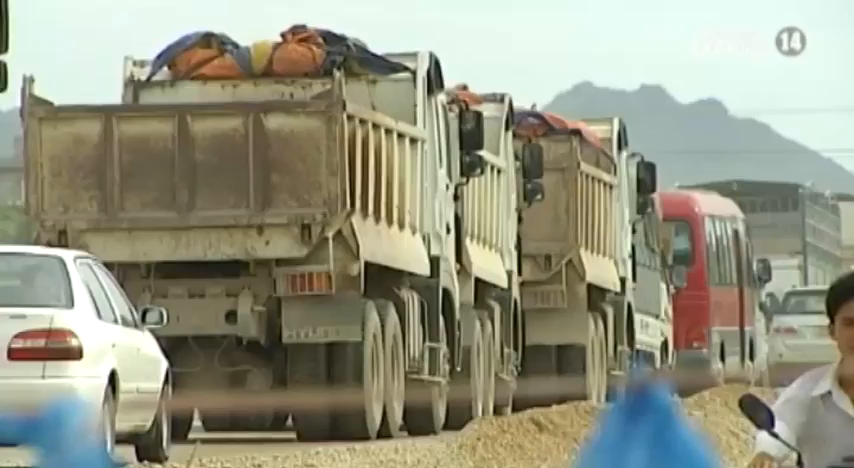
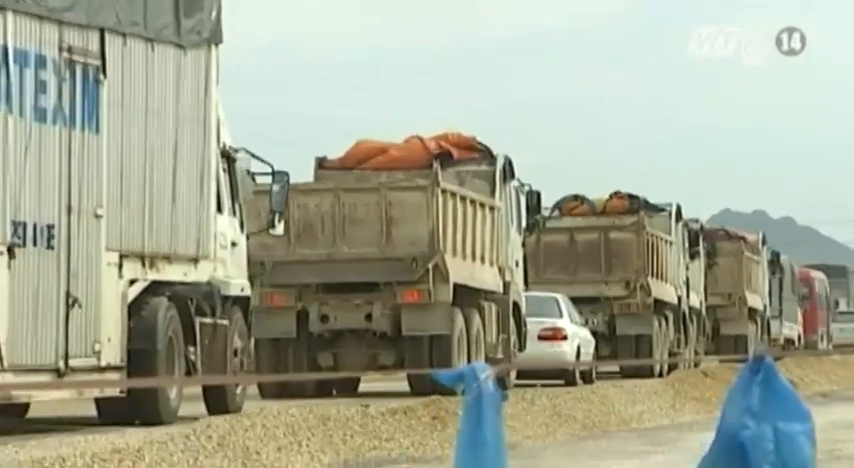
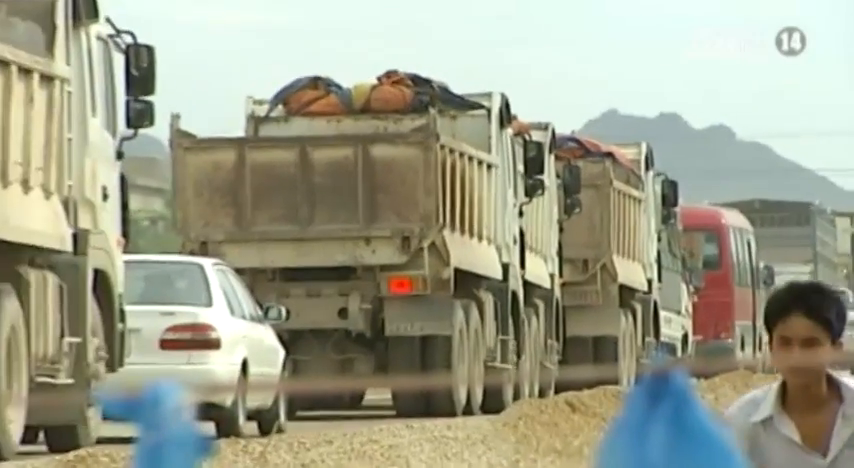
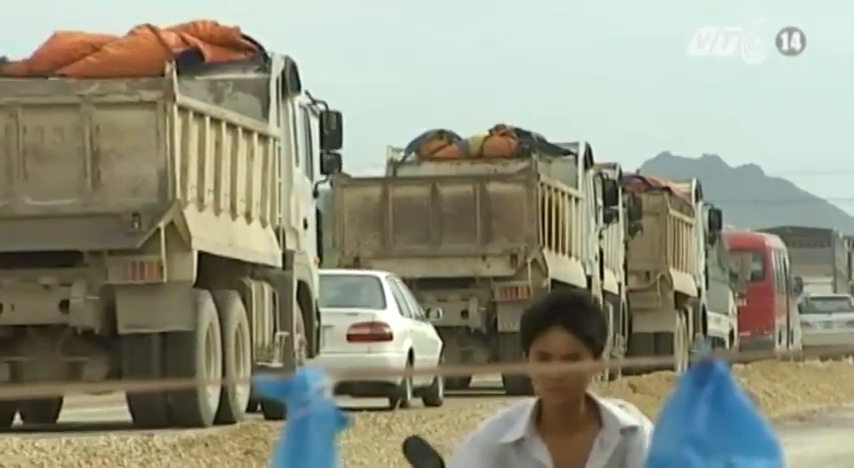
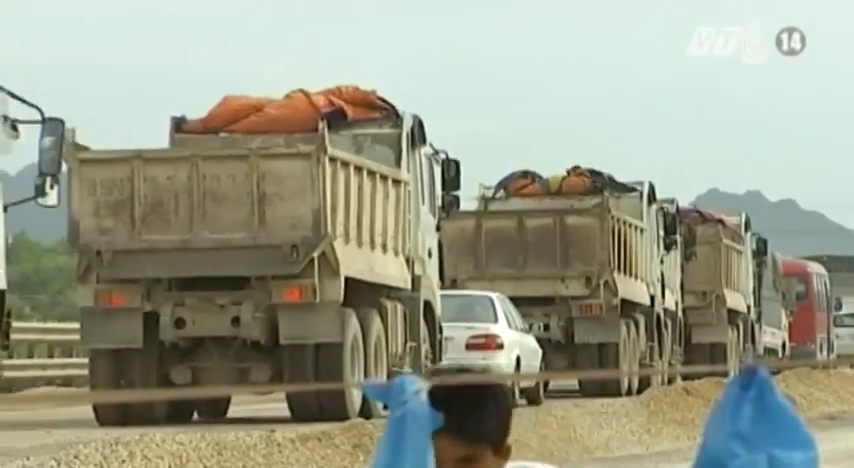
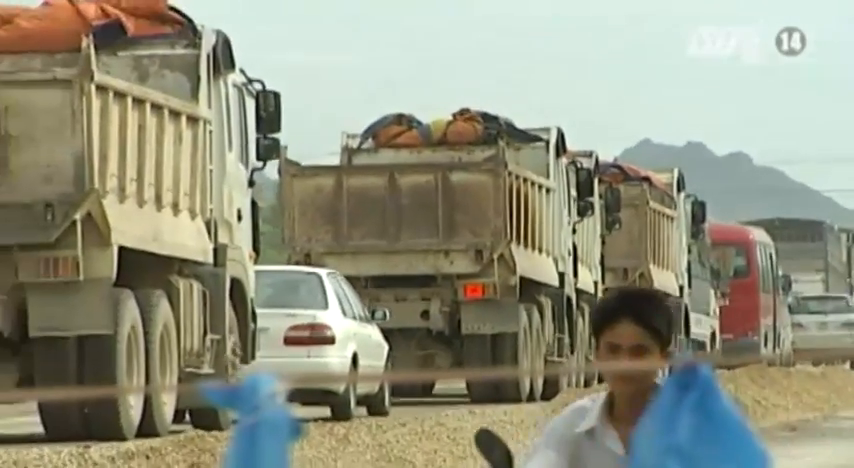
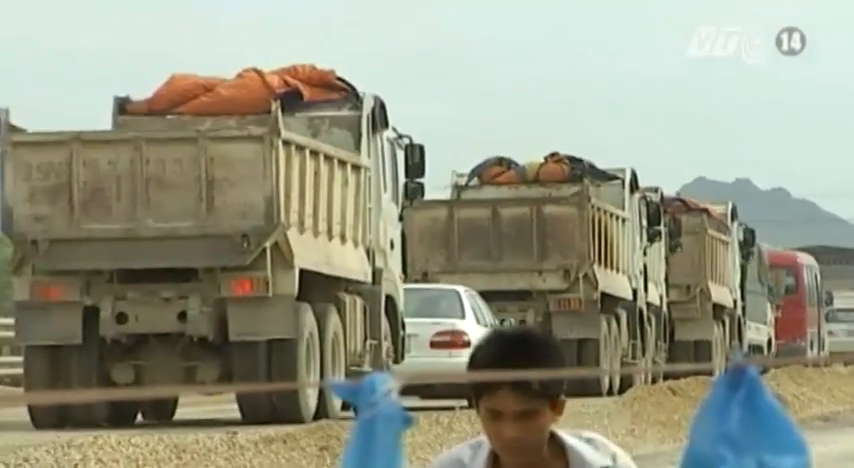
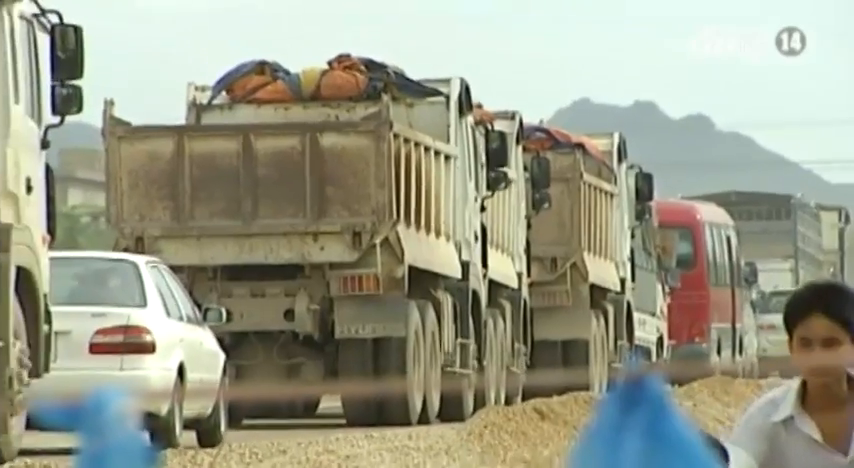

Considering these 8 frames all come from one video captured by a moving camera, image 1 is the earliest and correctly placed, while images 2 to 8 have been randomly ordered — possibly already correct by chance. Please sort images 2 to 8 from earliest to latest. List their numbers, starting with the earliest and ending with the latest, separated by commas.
8, 3, 6, 4, 7, 5, 2
